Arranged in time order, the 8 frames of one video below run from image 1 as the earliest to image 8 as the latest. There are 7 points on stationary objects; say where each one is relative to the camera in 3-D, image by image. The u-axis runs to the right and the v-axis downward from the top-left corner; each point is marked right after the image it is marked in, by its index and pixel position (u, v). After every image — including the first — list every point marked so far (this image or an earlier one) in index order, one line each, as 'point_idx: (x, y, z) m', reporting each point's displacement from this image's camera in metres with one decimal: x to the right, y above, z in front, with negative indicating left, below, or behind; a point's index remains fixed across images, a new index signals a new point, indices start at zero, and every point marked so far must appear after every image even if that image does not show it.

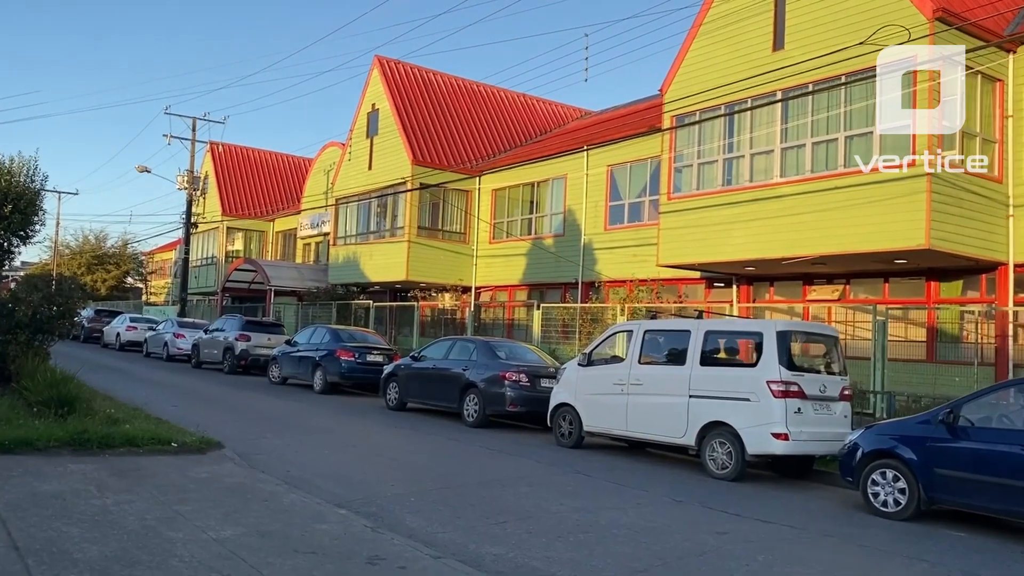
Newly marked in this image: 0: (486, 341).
0: (-0.4, -0.9, +14.0) m
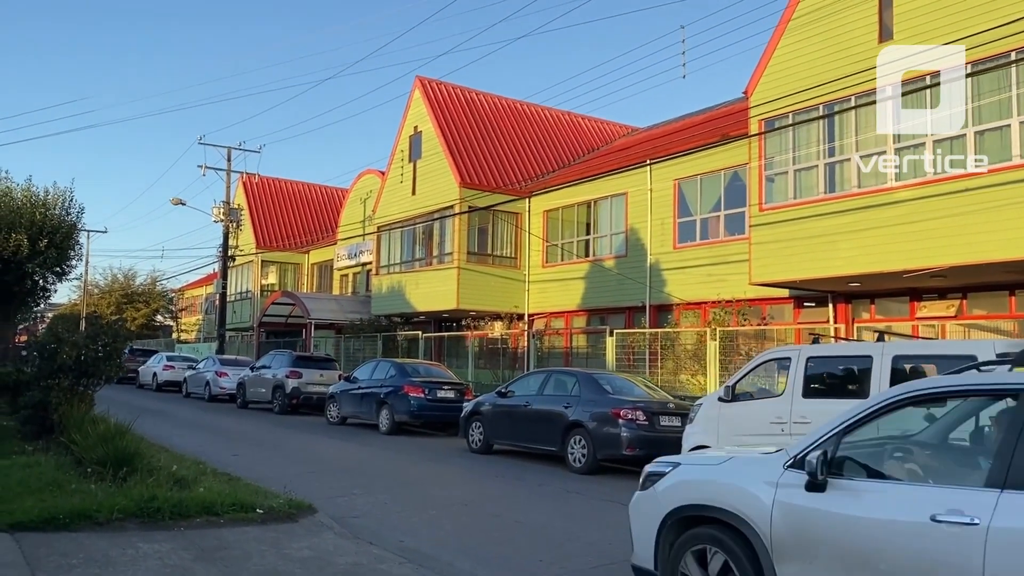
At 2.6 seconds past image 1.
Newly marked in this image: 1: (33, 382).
0: (+1.1, -1.2, +12.2) m
1: (-7.2, -1.4, +13.0) m
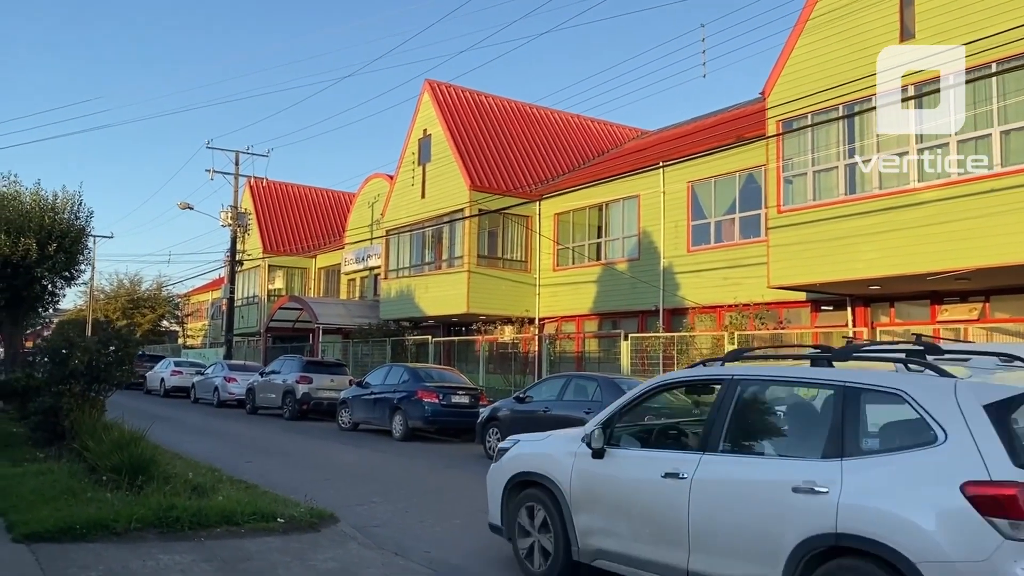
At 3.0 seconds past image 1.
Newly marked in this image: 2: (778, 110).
0: (+1.3, -1.3, +12.0) m
1: (-6.9, -1.5, +12.8) m
2: (+5.4, +3.6, +17.6) m
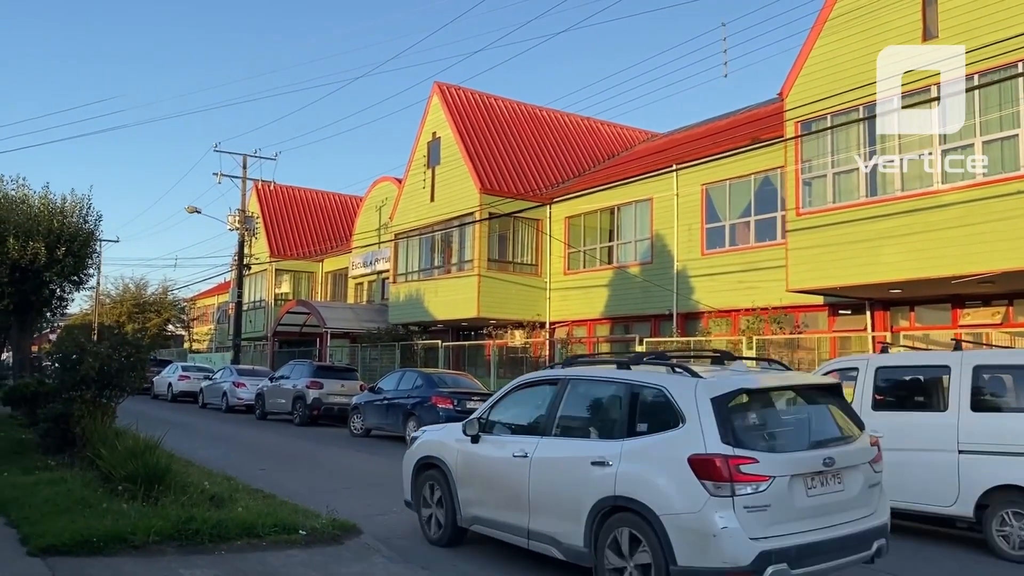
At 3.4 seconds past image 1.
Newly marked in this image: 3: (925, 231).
0: (+1.6, -1.3, +11.7) m
1: (-6.6, -1.5, +12.6) m
2: (+5.7, +3.5, +17.4) m
3: (+7.2, +1.0, +15.1) m
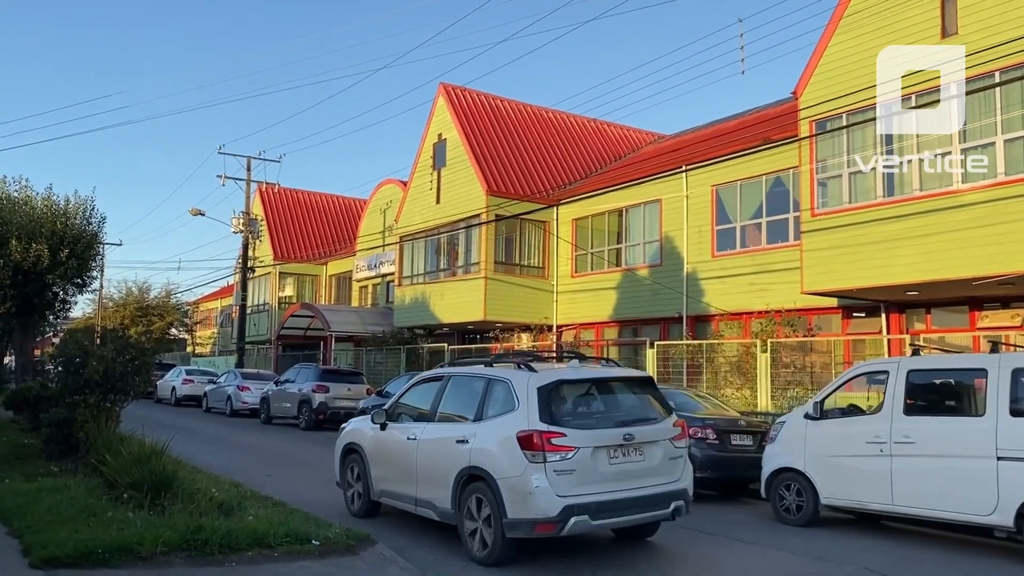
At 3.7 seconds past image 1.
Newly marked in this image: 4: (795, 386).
0: (+1.8, -1.3, +11.5) m
1: (-6.4, -1.6, +12.3) m
2: (+5.9, +3.5, +17.1) m
3: (+7.4, +1.0, +14.8) m
4: (+5.8, -2.0, +17.9) m
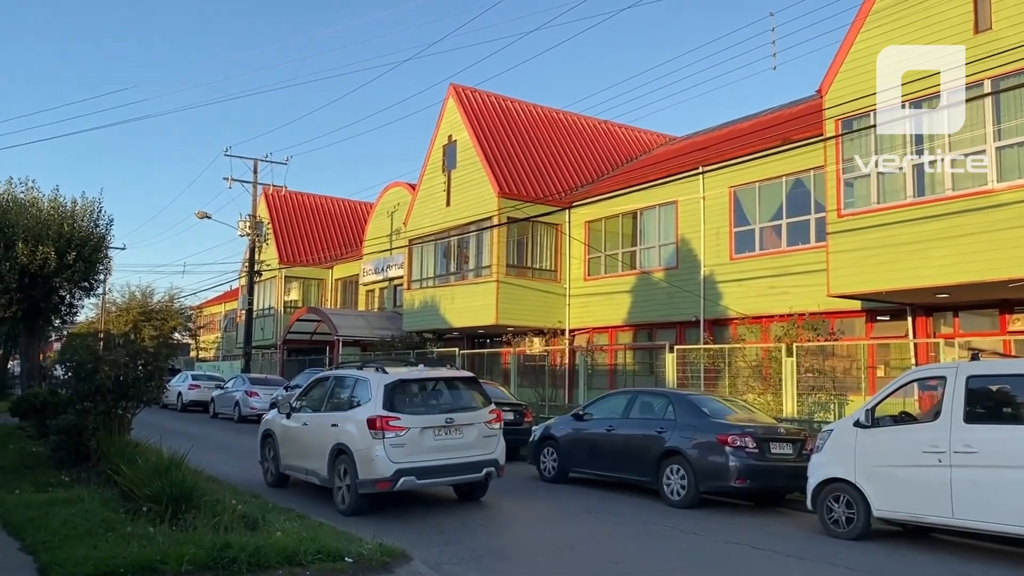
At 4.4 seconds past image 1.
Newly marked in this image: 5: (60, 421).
0: (+2.1, -1.4, +11.0) m
1: (-6.1, -1.6, +11.9) m
2: (+6.3, +3.5, +16.7) m
3: (+7.7, +0.9, +14.3) m
4: (+6.2, -2.1, +17.5) m
5: (-6.1, -1.8, +11.8) m
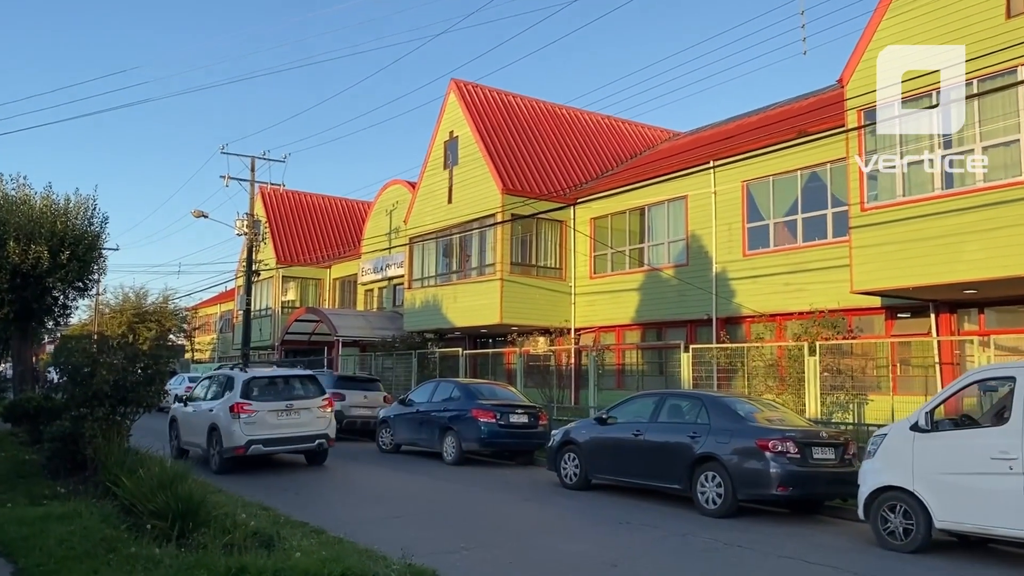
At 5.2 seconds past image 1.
0: (+2.4, -1.3, +10.4) m
1: (-5.8, -1.6, +11.2) m
2: (+6.5, +3.5, +16.1) m
3: (+8.0, +1.0, +13.8) m
4: (+6.4, -2.0, +16.9) m
5: (-5.9, -1.8, +11.1) m
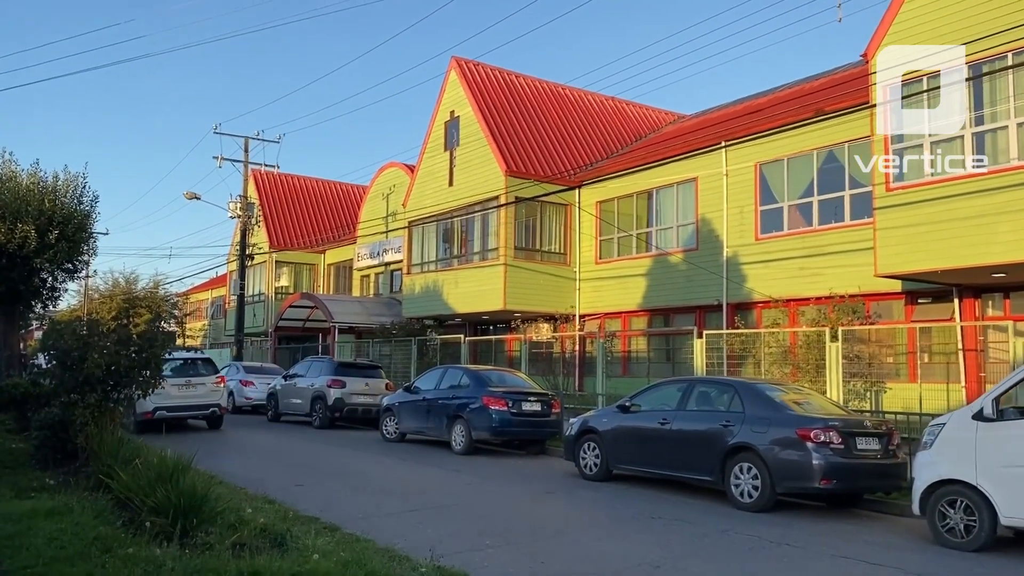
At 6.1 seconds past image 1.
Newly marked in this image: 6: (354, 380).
0: (+2.7, -1.1, +9.8) m
1: (-5.6, -1.3, +10.5) m
2: (+6.7, +3.8, +15.5) m
3: (+8.2, +1.3, +13.2) m
4: (+6.6, -1.7, +16.3) m
5: (-5.6, -1.5, +10.4) m
6: (-3.5, -2.0, +18.9) m
